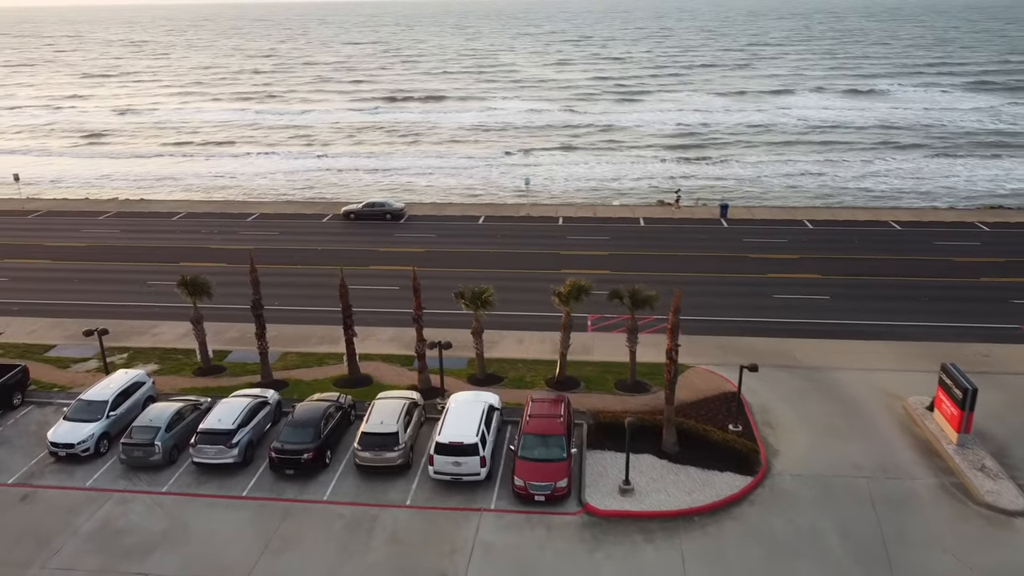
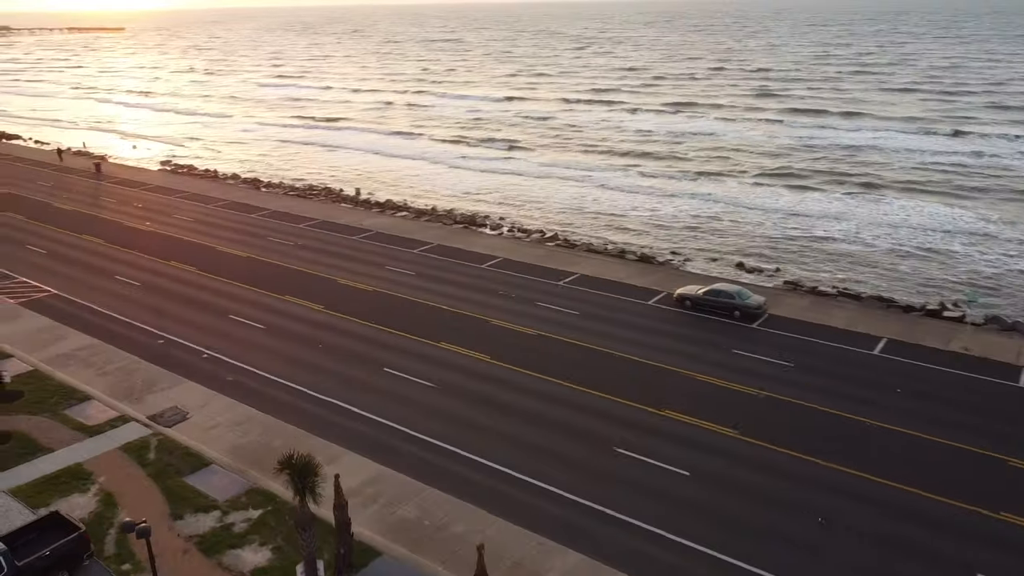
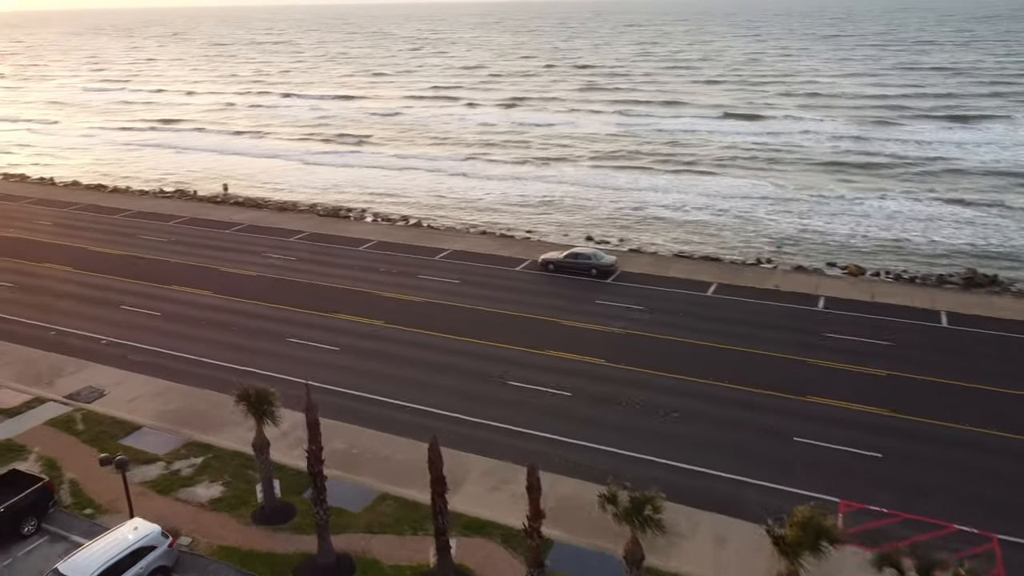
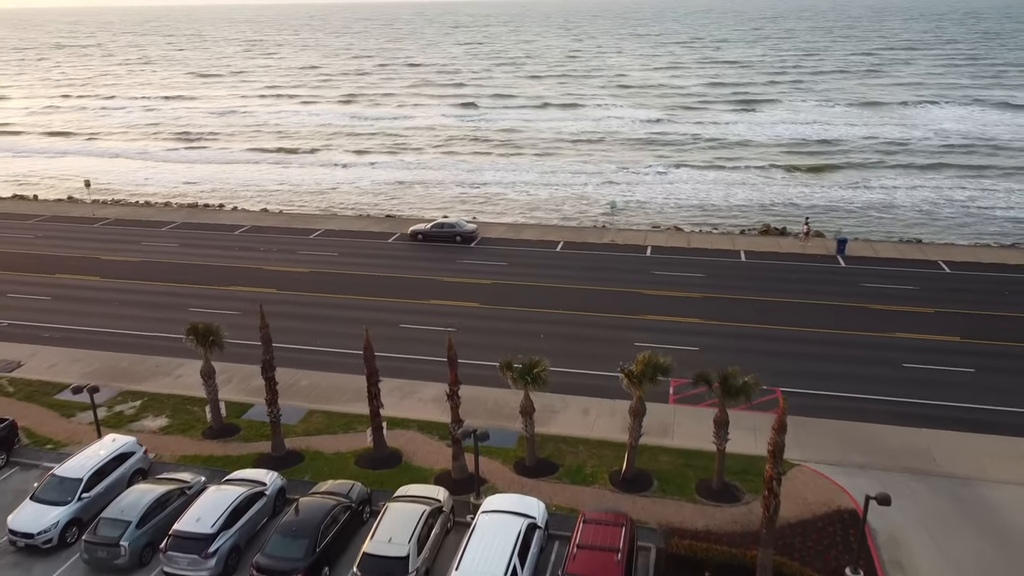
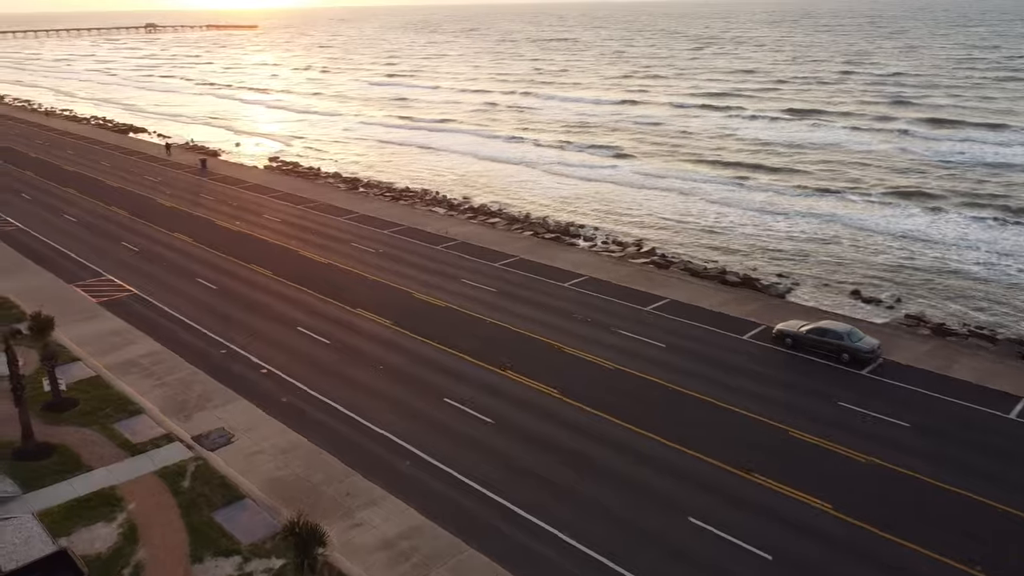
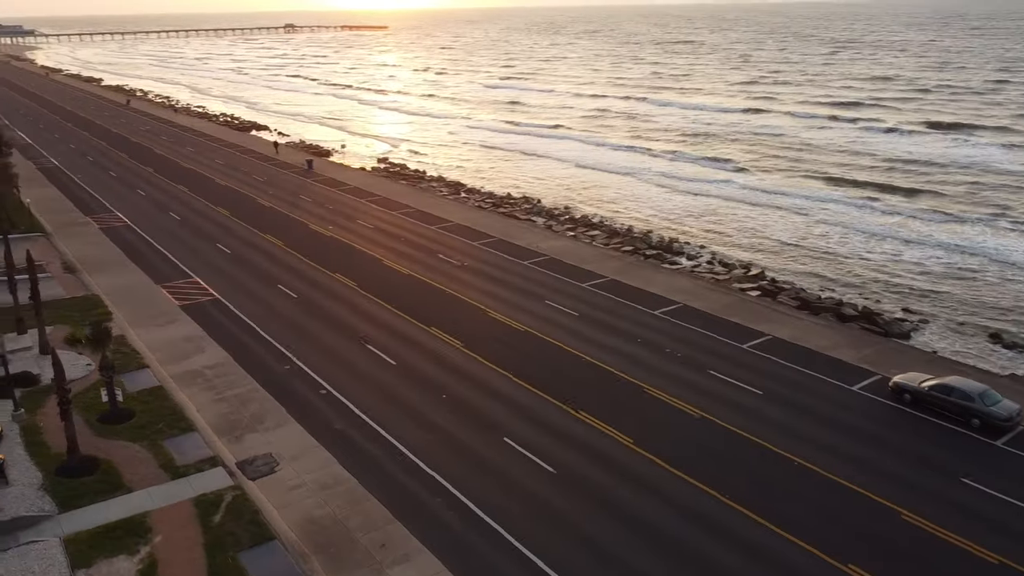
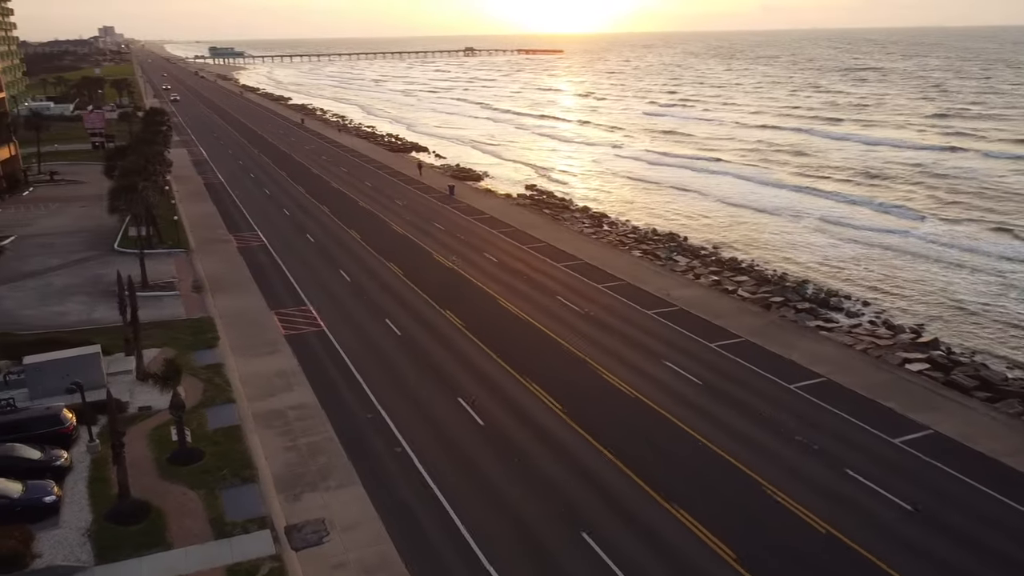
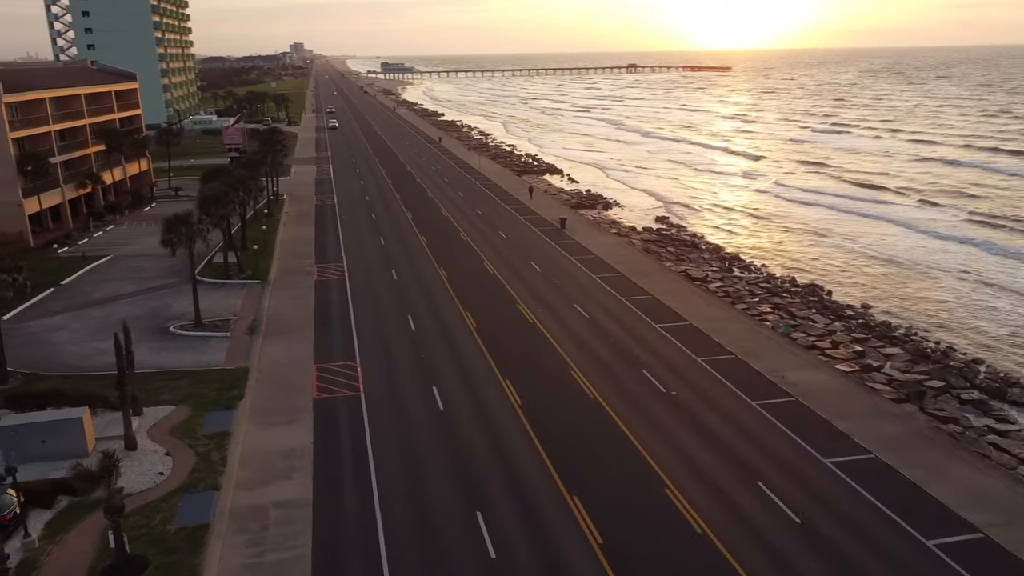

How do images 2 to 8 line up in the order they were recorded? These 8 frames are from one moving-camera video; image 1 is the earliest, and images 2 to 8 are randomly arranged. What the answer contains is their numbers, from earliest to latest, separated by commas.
4, 3, 2, 5, 6, 7, 8
